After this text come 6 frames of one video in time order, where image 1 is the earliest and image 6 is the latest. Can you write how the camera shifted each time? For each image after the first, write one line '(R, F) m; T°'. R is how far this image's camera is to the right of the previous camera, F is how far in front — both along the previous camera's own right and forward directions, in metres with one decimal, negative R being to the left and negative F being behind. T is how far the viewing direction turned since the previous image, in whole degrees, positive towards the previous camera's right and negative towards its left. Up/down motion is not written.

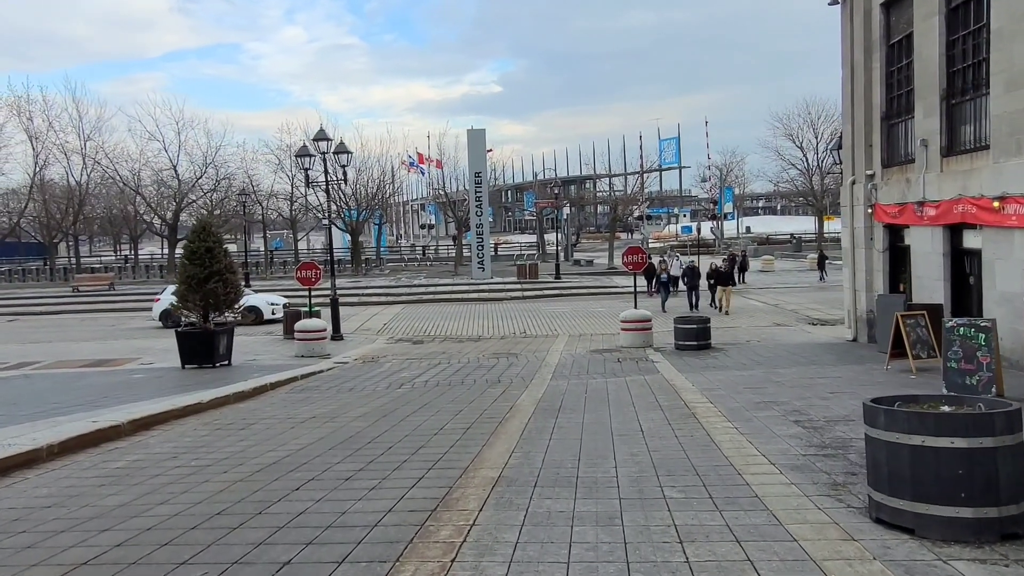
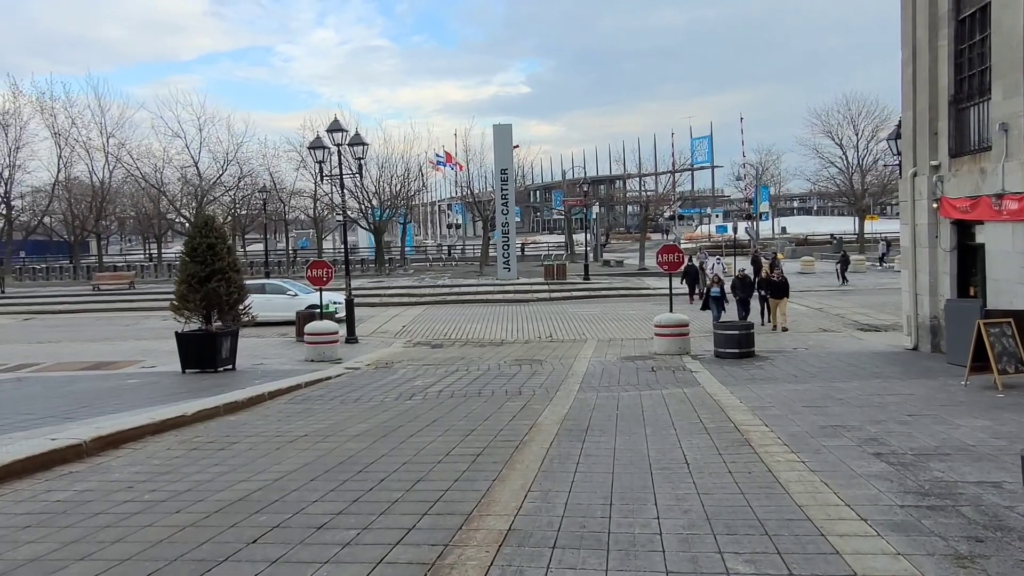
(+0.1, +1.3) m; -2°
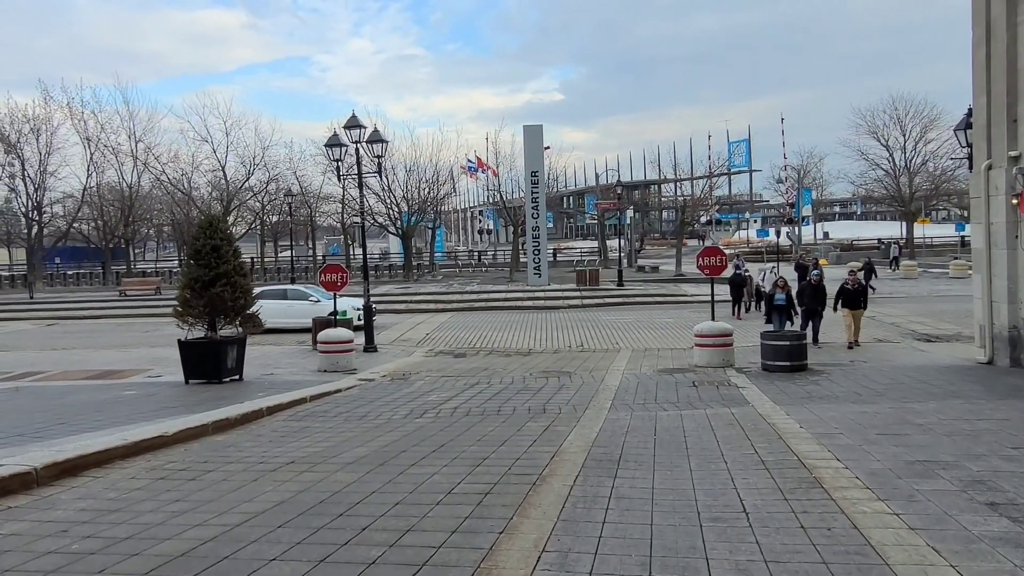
(+0.1, +1.2) m; -3°
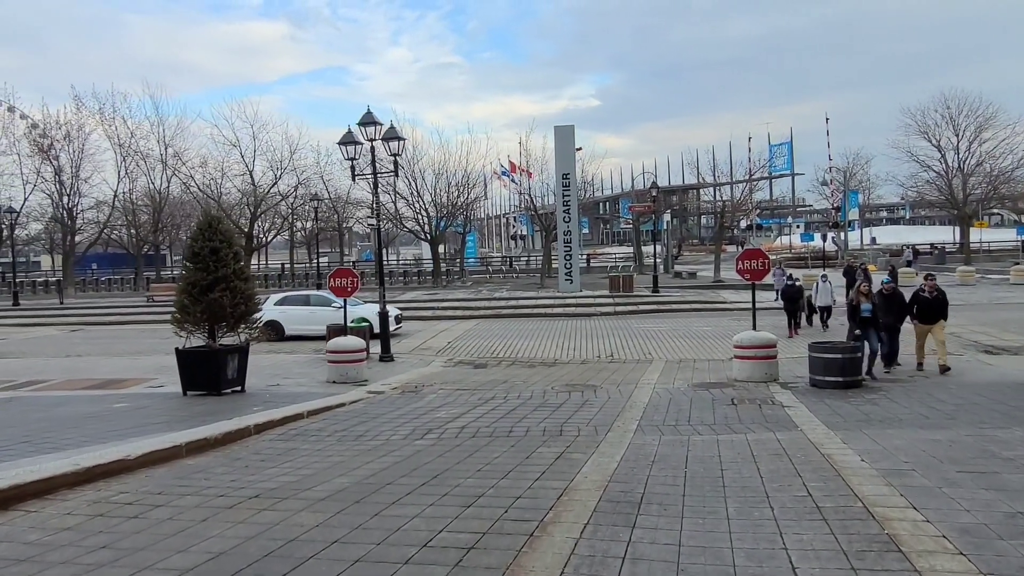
(+0.3, +1.2) m; -3°
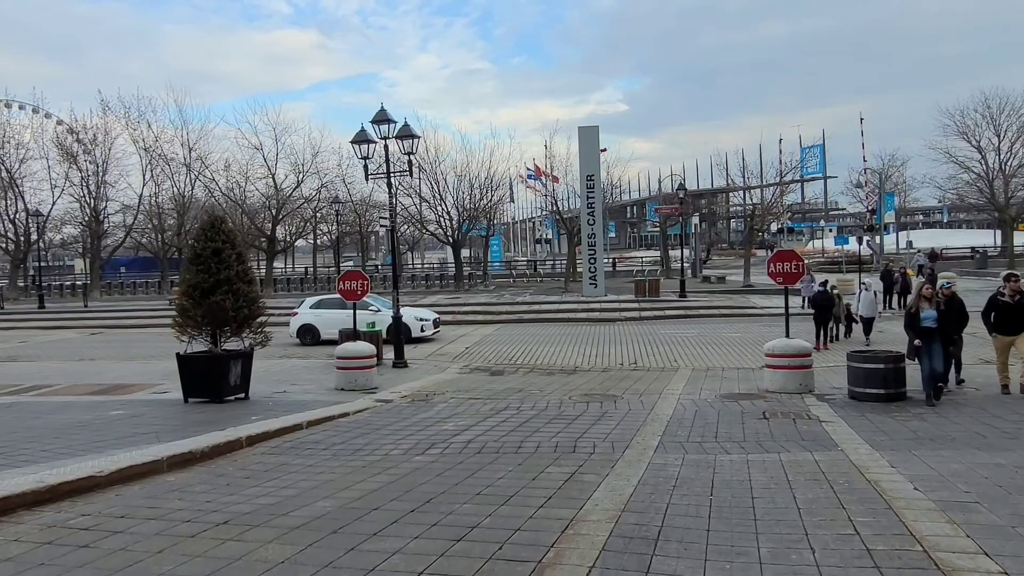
(+0.2, +0.7) m; -2°
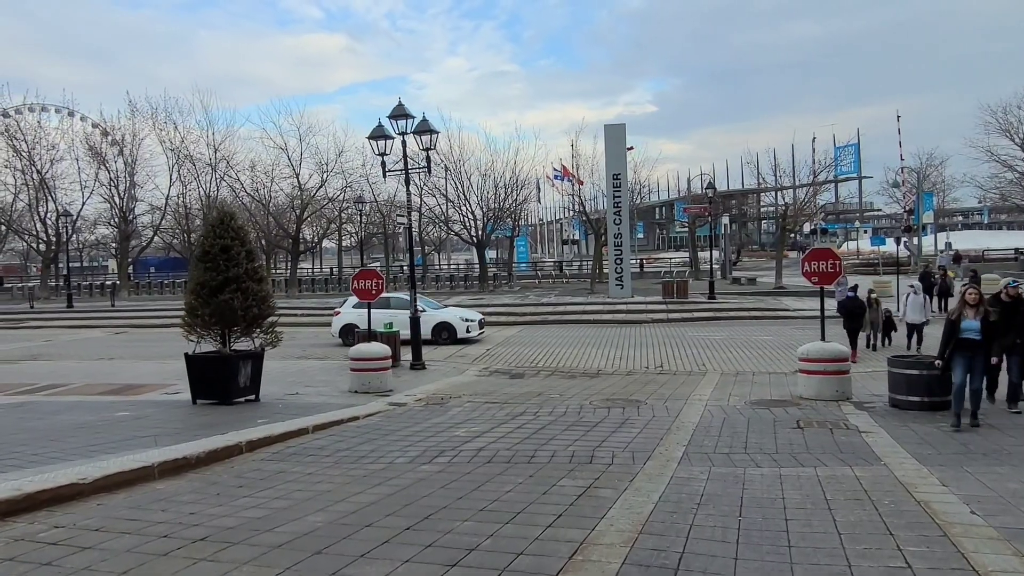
(+0.2, +0.6) m; -2°
